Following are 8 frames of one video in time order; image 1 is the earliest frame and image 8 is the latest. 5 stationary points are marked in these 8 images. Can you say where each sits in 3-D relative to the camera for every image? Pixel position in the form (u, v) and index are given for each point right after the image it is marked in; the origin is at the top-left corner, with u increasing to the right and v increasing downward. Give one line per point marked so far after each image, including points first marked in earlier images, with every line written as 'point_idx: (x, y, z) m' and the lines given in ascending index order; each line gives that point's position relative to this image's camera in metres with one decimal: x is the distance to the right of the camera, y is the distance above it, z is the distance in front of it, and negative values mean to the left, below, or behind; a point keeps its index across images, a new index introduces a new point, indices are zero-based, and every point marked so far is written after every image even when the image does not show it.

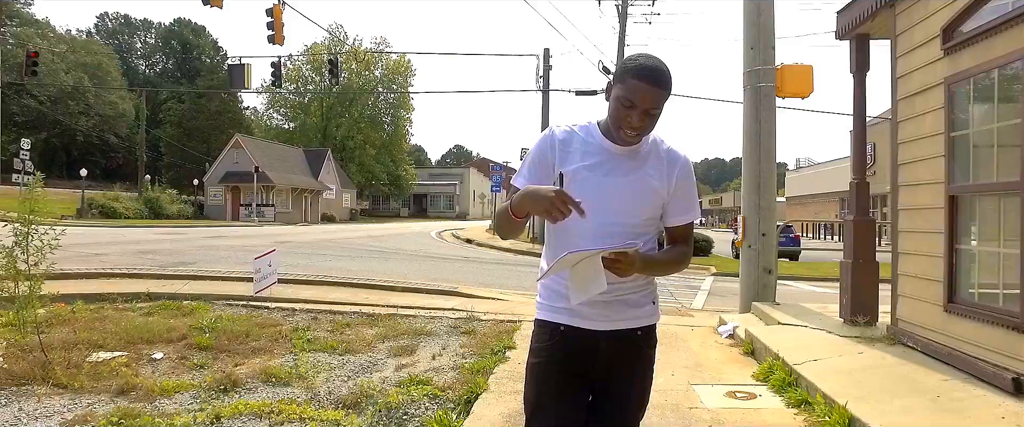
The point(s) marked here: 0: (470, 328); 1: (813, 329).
0: (-0.4, -1.2, +6.3) m
1: (+2.5, -1.0, +5.2) m
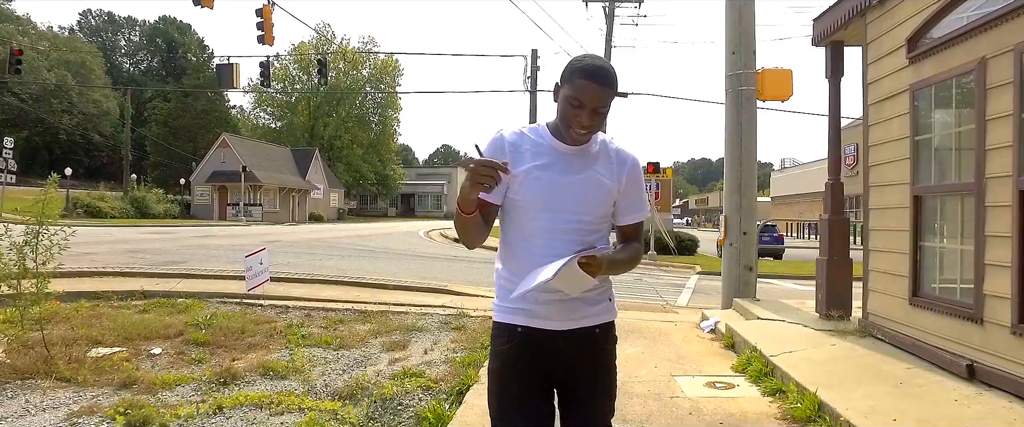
0: (-0.5, -1.2, +6.5) m
1: (+2.4, -1.0, +5.4) m
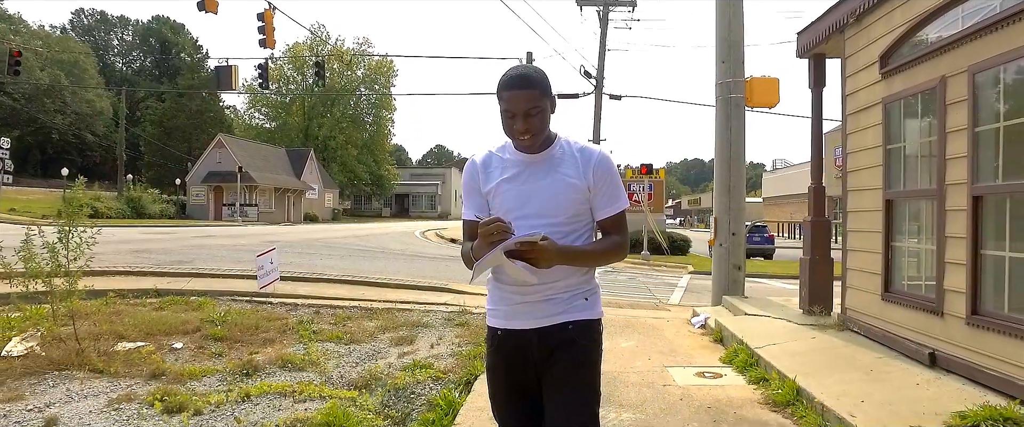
0: (-0.5, -1.2, +6.8) m
1: (+2.5, -1.0, +5.8) m
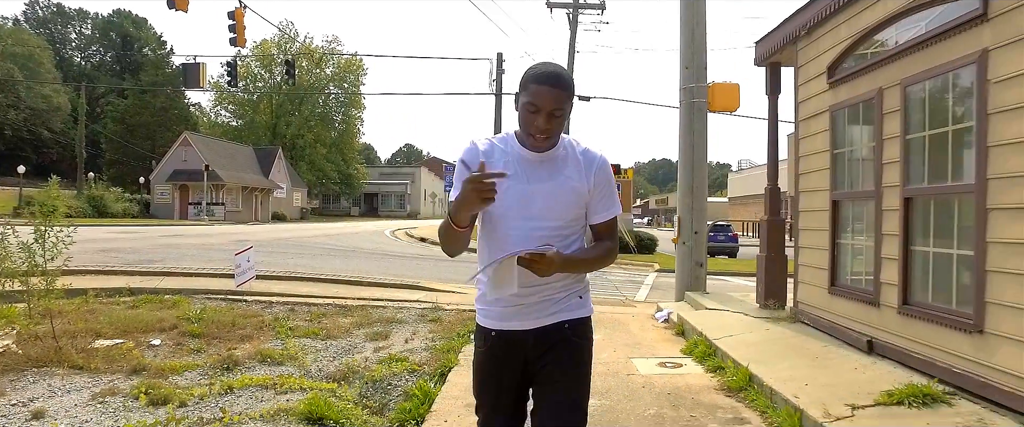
0: (-0.9, -1.2, +7.0) m
1: (+2.2, -1.0, +6.1) m
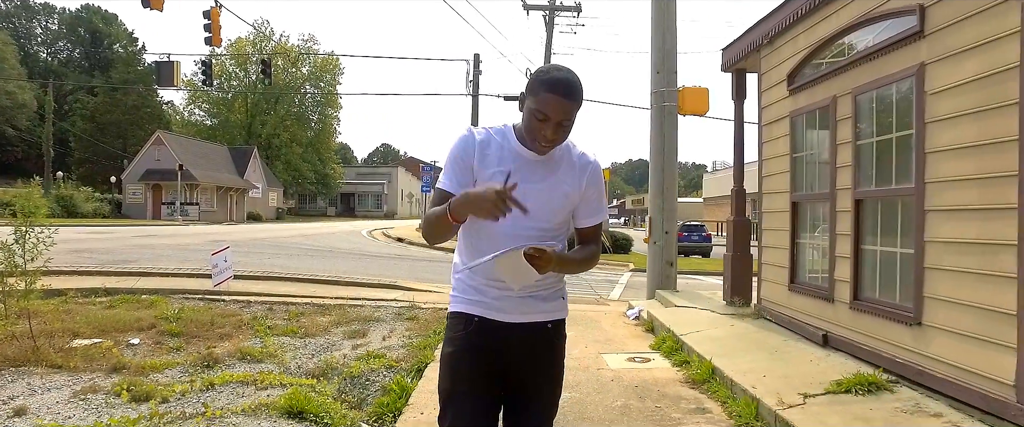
0: (-1.1, -1.2, +7.2) m
1: (+1.9, -1.0, +6.4) m
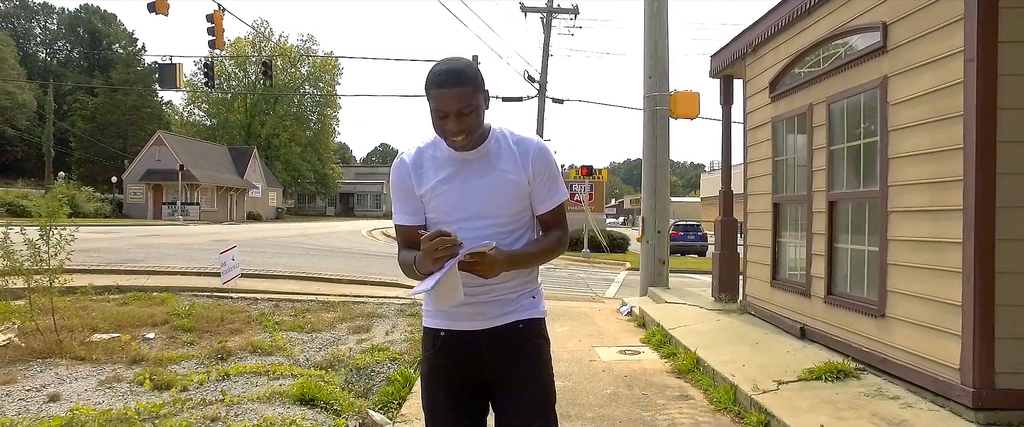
0: (-1.2, -1.2, +7.5) m
1: (+1.9, -1.0, +6.7) m
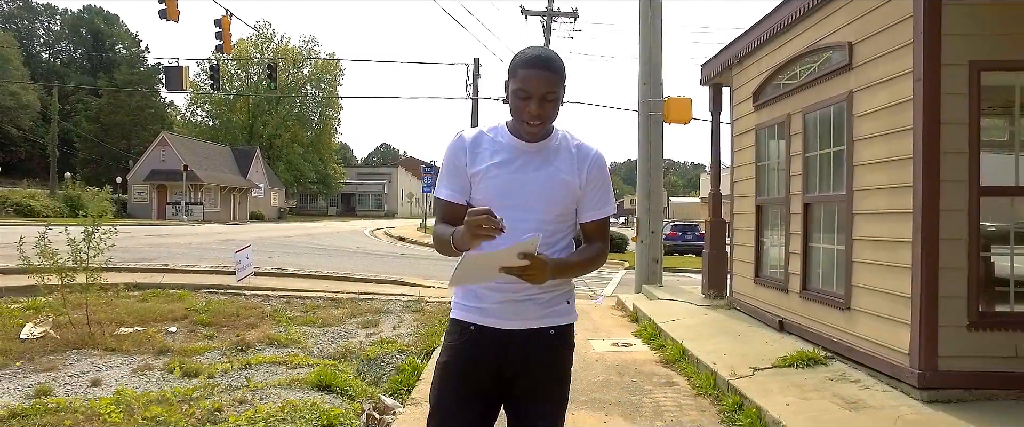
0: (-1.2, -1.2, +7.8) m
1: (+1.9, -1.0, +7.0) m
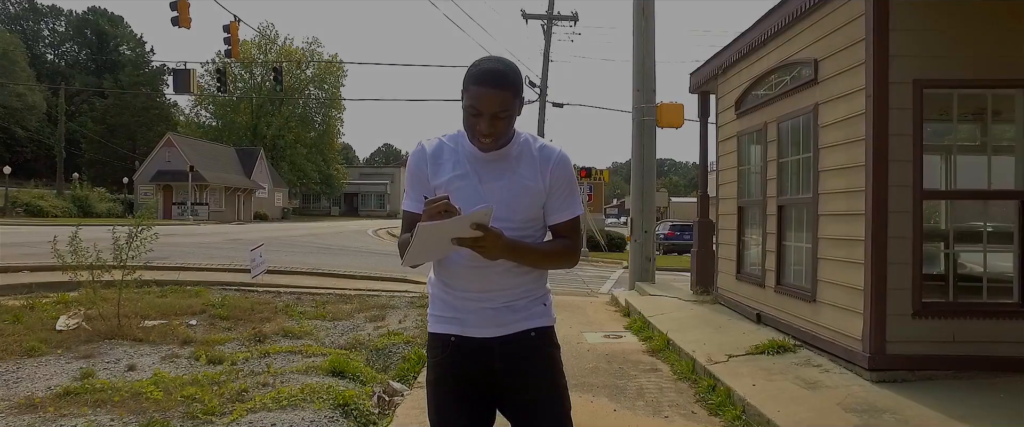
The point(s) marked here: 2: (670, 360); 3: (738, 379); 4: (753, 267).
0: (-1.2, -1.2, +8.3) m
1: (+1.9, -1.0, +7.5) m
2: (+1.3, -1.2, +5.1) m
3: (+1.5, -1.1, +4.1) m
4: (+2.3, -0.5, +6.0) m
